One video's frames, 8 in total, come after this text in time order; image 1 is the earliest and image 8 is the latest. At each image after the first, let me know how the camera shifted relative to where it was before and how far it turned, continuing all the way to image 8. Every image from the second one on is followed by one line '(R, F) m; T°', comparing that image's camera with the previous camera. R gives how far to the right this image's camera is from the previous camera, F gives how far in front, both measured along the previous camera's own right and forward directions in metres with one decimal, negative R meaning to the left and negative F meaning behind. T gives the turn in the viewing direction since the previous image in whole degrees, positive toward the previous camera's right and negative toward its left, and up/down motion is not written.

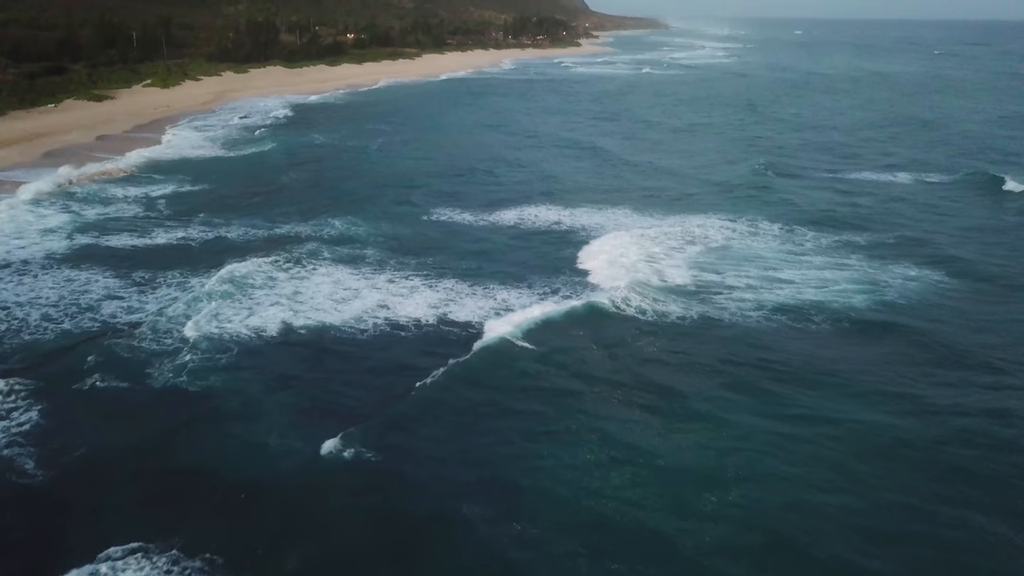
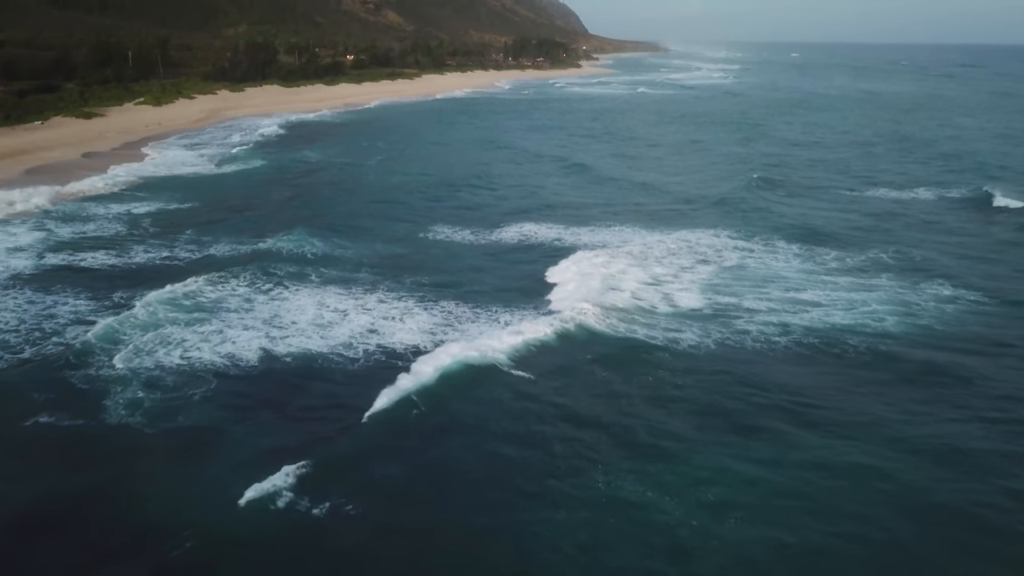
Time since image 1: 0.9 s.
(0.0, +1.1) m; 0°
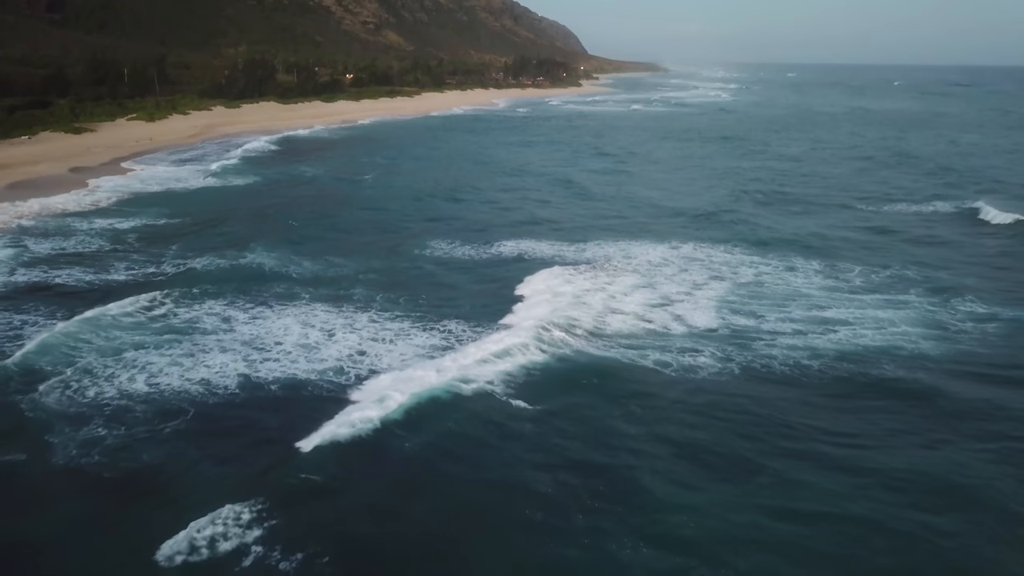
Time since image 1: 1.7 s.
(0.0, +1.0) m; 0°
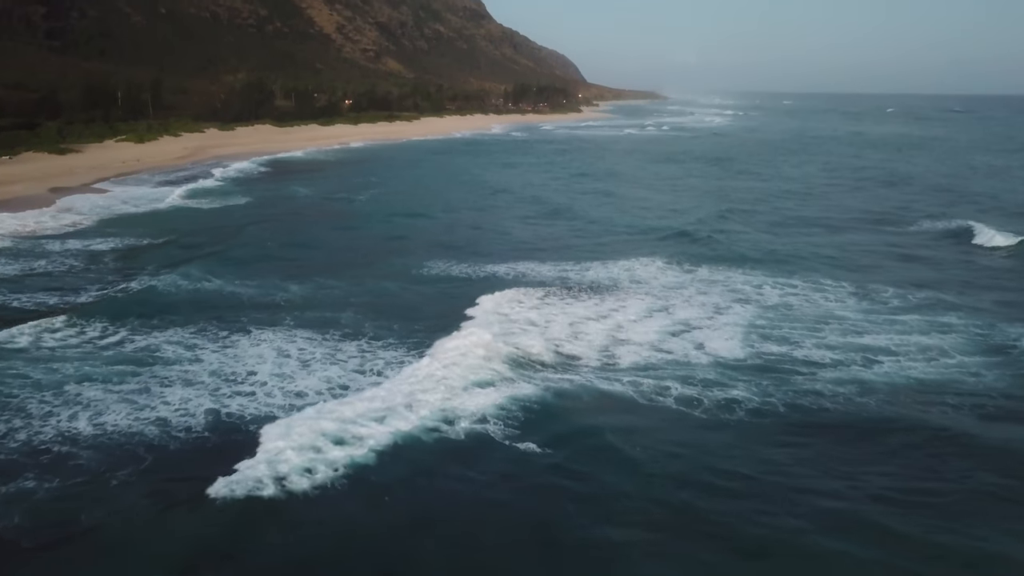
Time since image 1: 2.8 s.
(0.0, +1.4) m; 0°
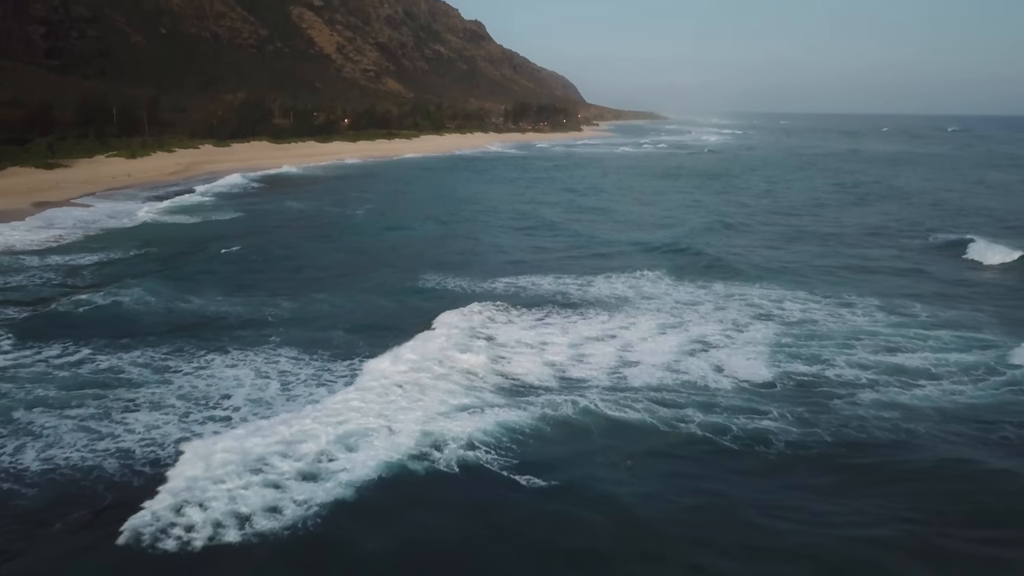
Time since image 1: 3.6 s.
(0.0, +1.0) m; 0°
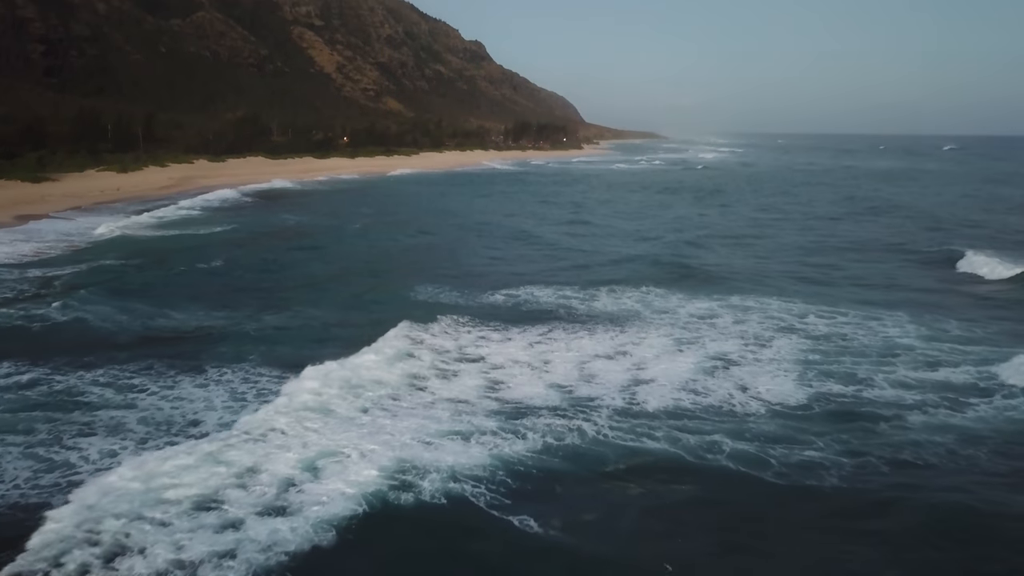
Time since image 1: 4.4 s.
(0.0, +1.0) m; 0°
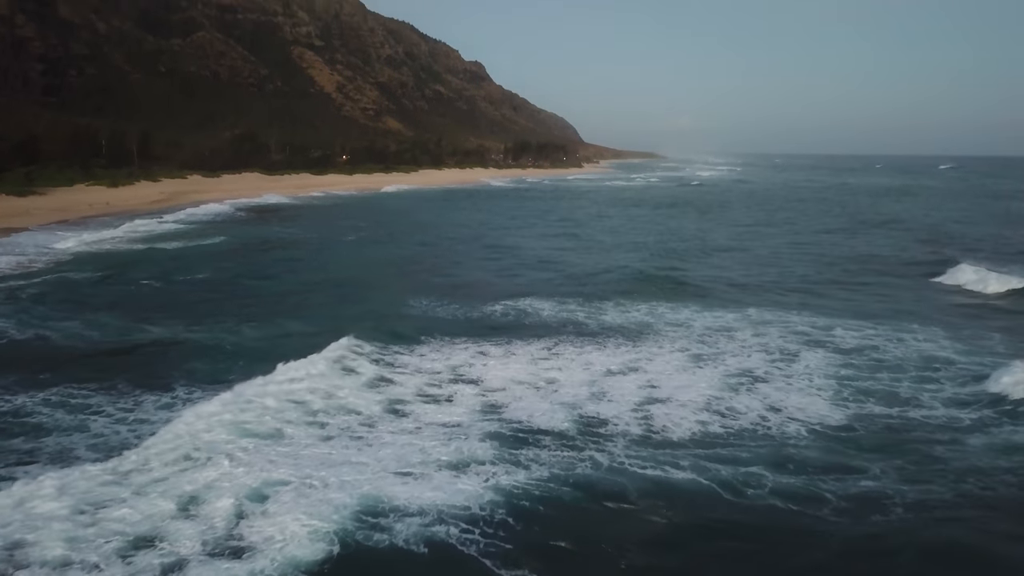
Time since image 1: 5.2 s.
(0.0, +1.0) m; 0°
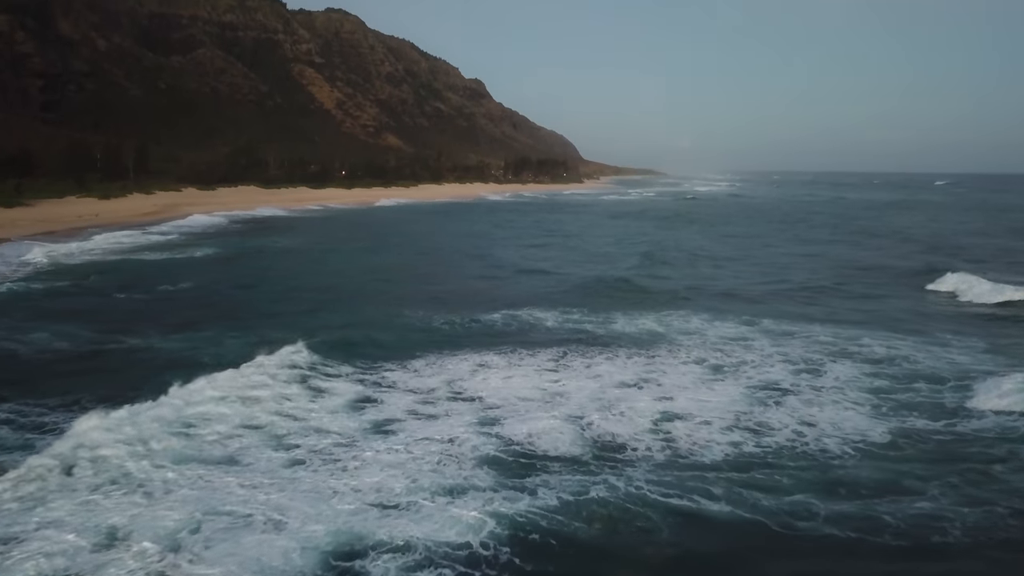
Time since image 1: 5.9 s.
(0.0, +0.9) m; 0°
